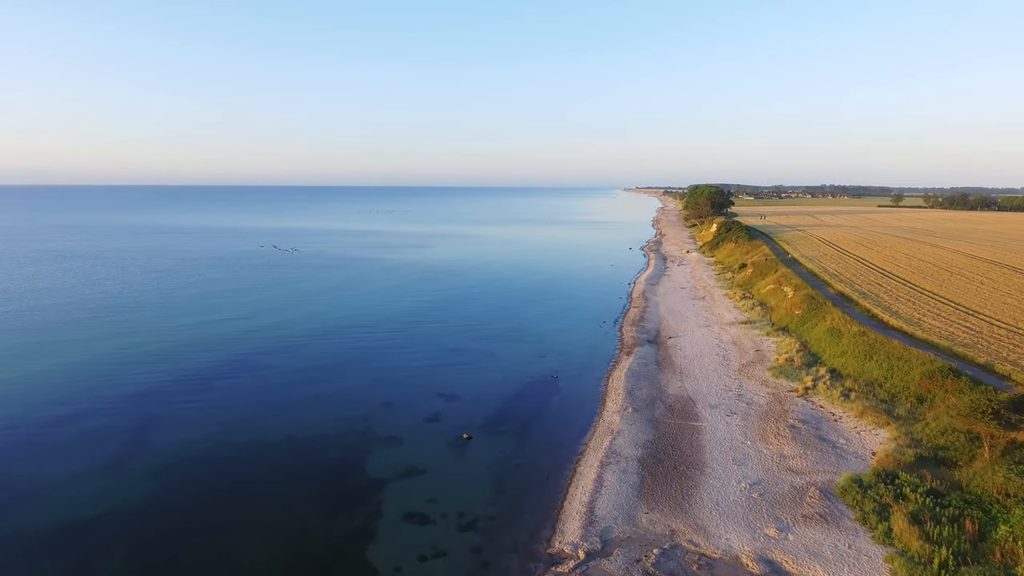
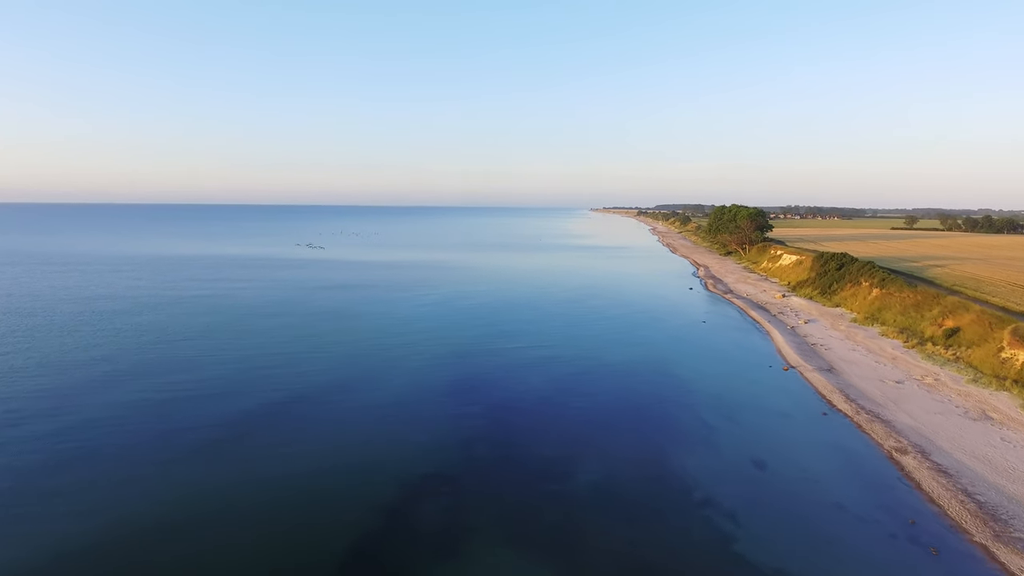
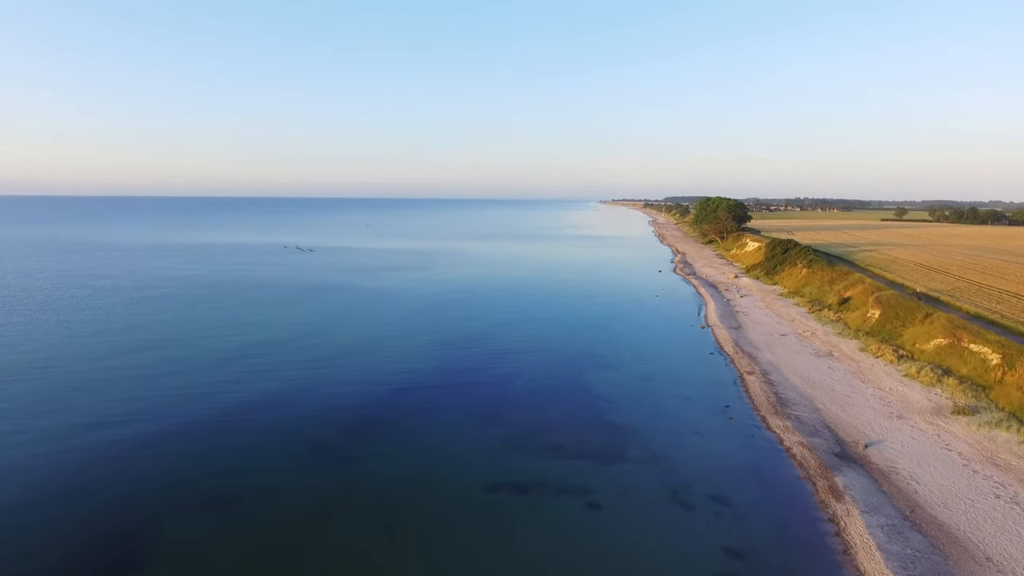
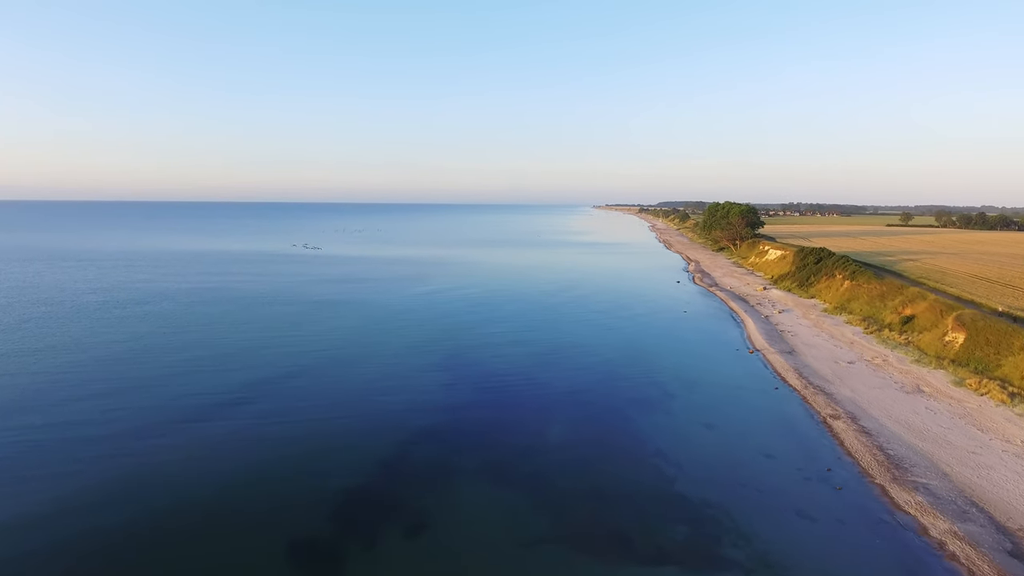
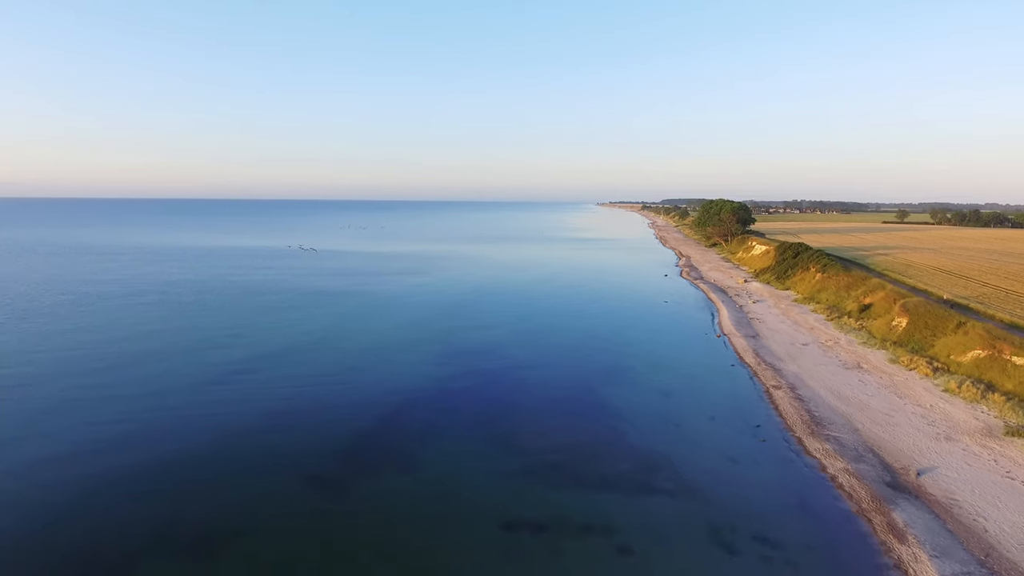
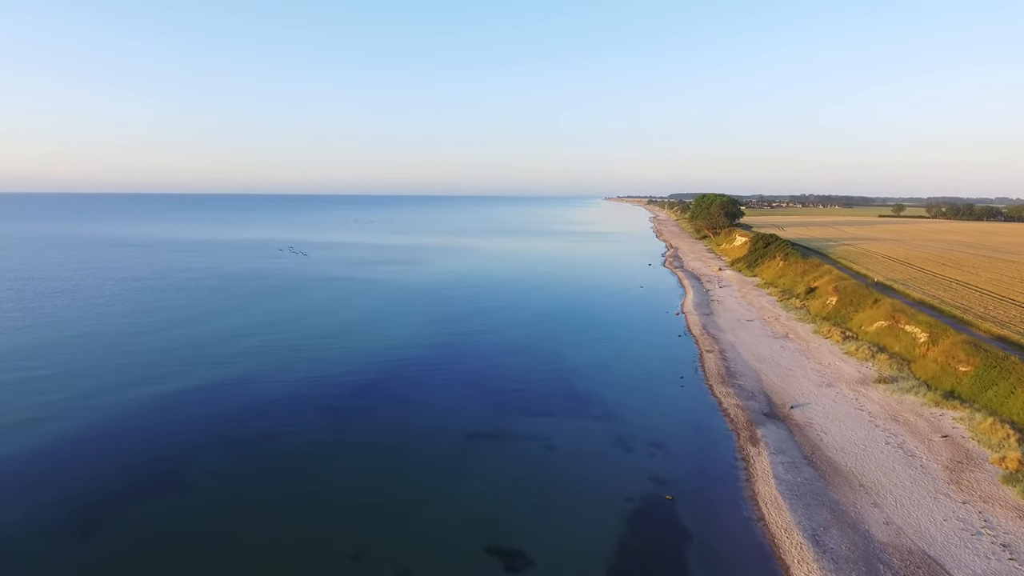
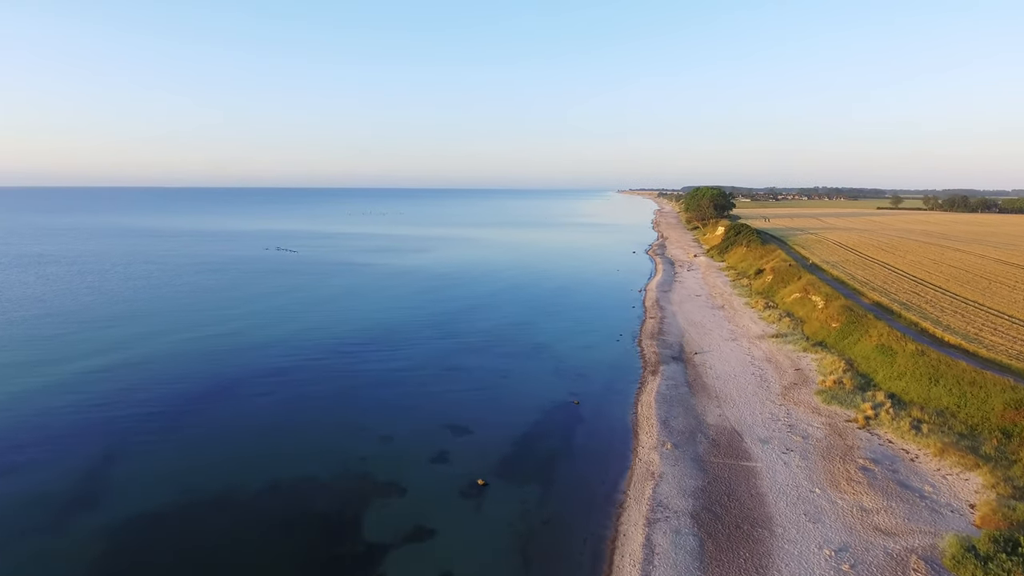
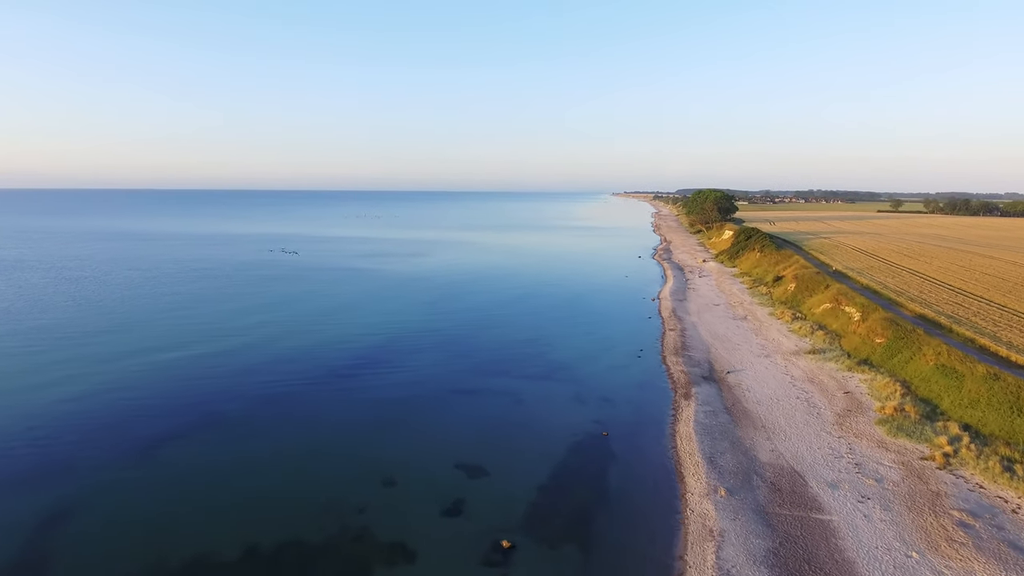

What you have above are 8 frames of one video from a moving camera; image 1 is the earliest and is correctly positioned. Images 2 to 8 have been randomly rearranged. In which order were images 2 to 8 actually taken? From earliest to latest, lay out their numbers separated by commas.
7, 8, 6, 3, 5, 4, 2
